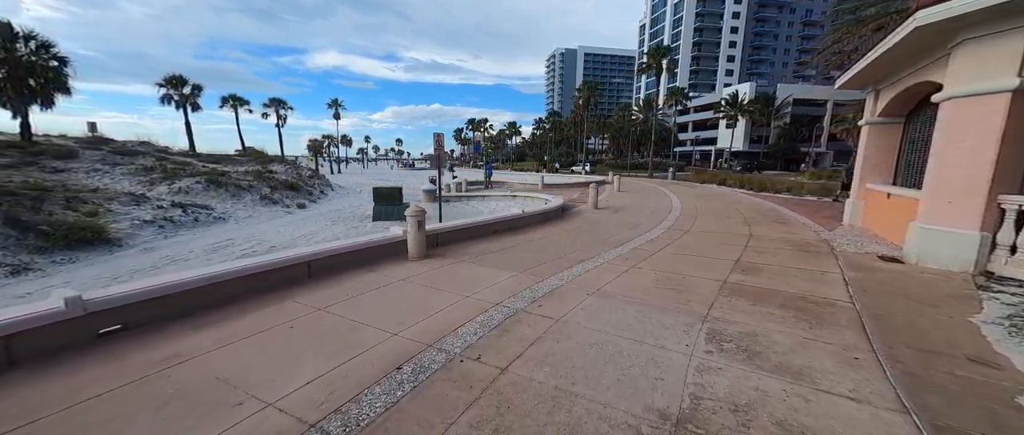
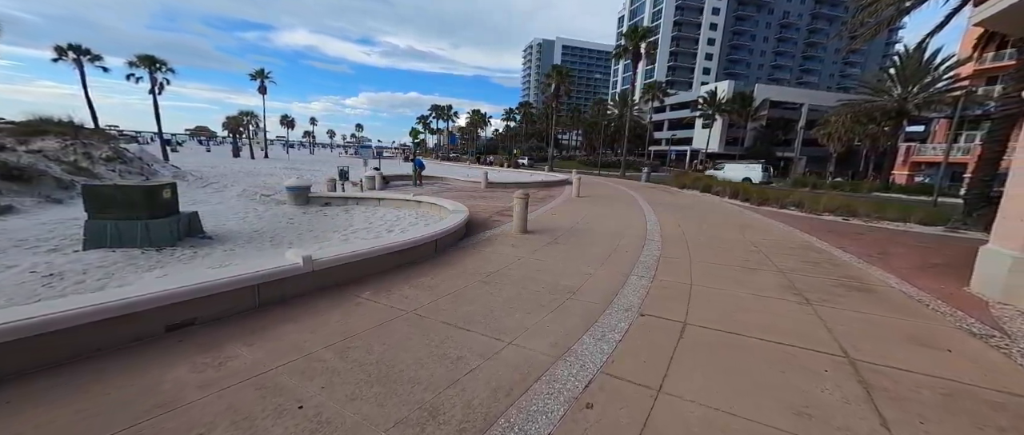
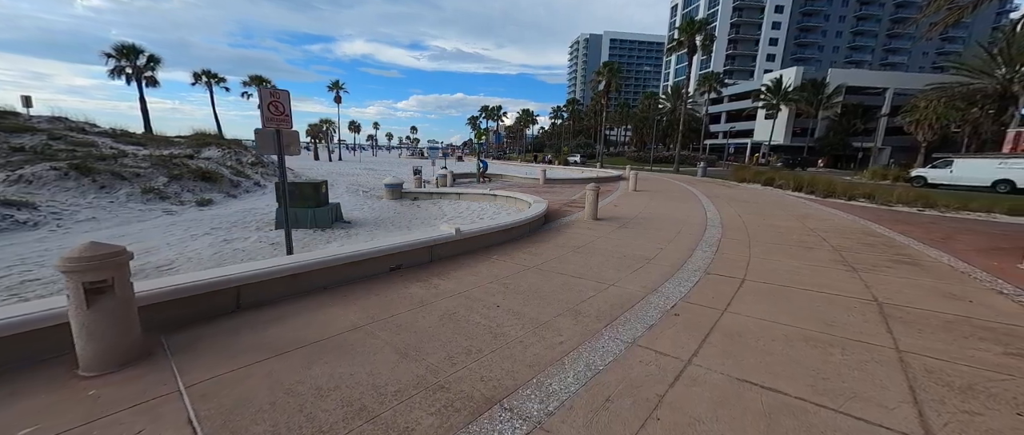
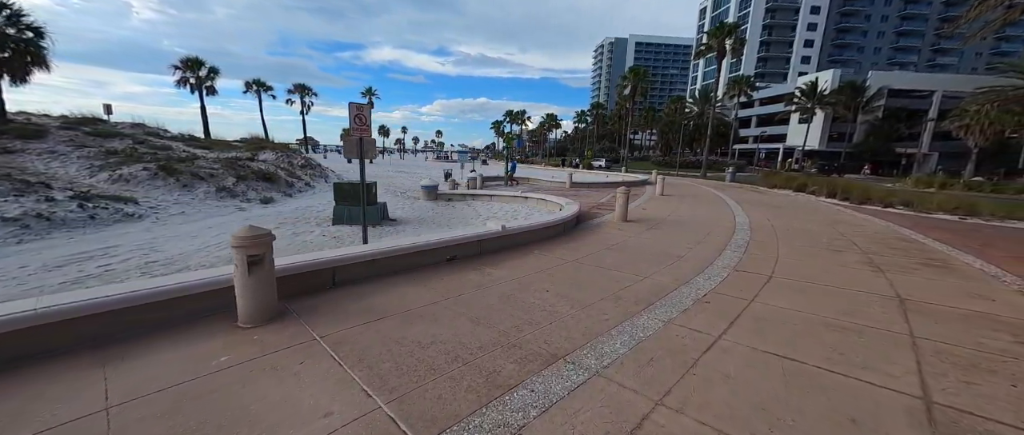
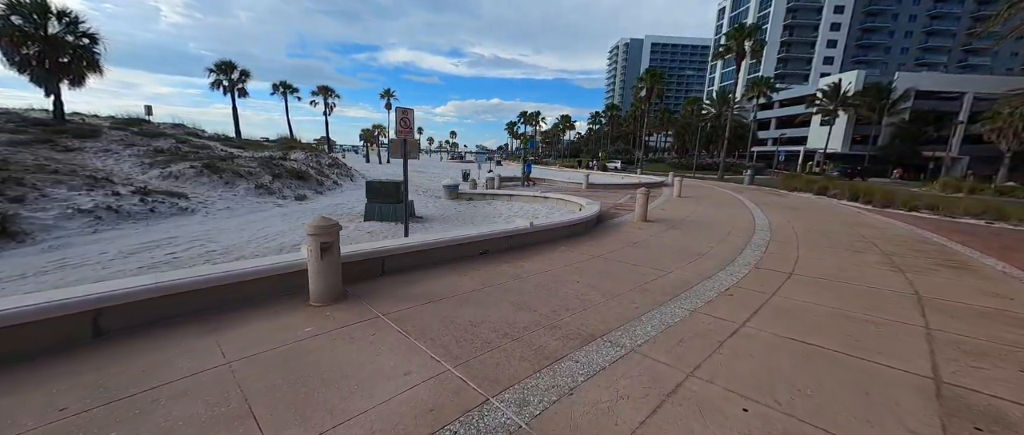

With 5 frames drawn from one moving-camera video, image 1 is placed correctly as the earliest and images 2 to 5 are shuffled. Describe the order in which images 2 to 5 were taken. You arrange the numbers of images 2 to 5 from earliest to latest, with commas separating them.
5, 4, 3, 2
